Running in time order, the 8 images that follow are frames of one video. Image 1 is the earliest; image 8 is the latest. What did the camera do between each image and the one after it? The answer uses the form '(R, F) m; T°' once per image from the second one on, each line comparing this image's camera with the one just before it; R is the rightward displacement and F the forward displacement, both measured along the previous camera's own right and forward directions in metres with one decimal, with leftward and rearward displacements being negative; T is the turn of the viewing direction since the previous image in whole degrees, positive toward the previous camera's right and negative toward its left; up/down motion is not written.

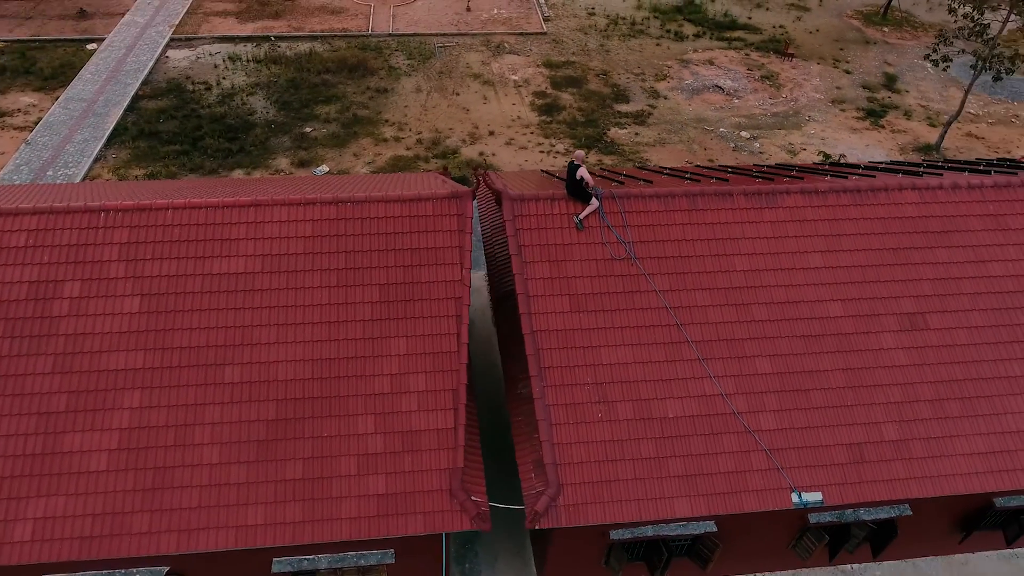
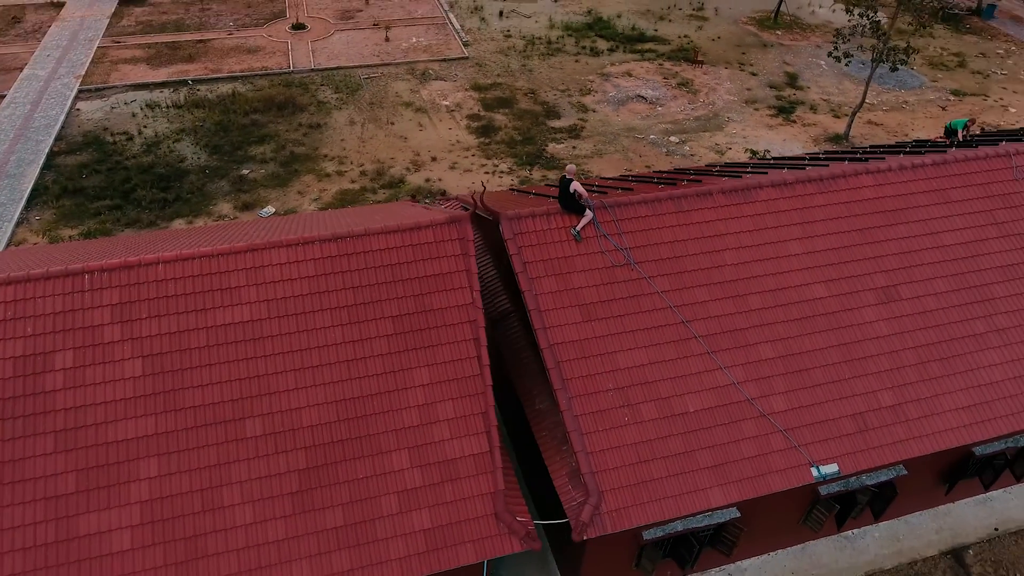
(-1.1, 0.0) m; +7°
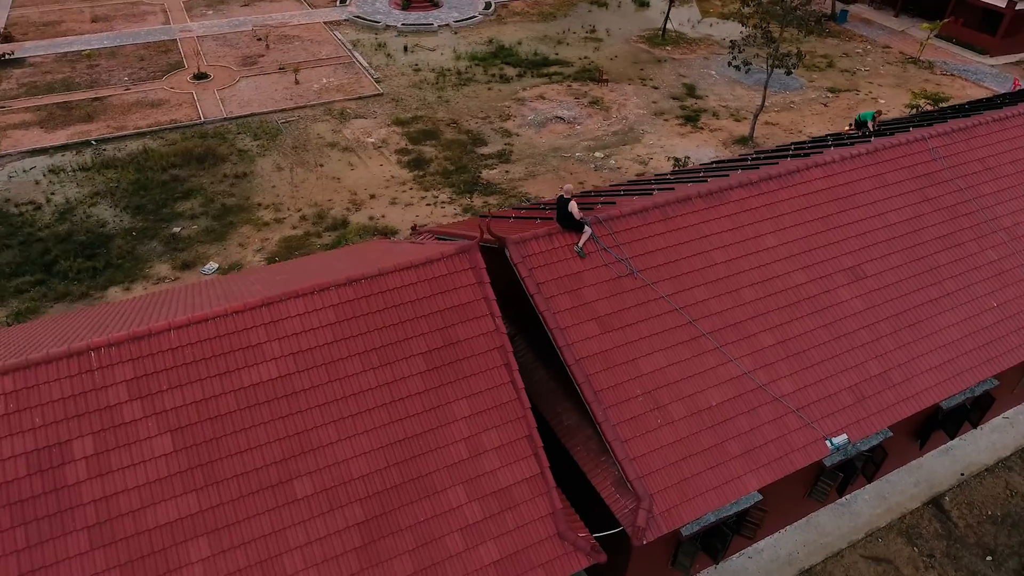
(-1.4, 0.0) m; +9°
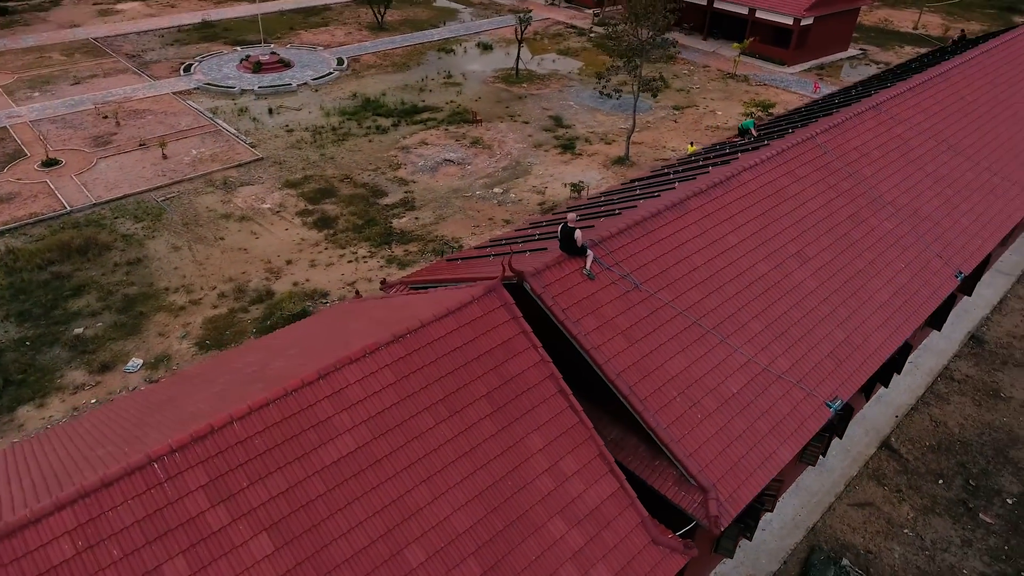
(-2.3, +0.1) m; +13°
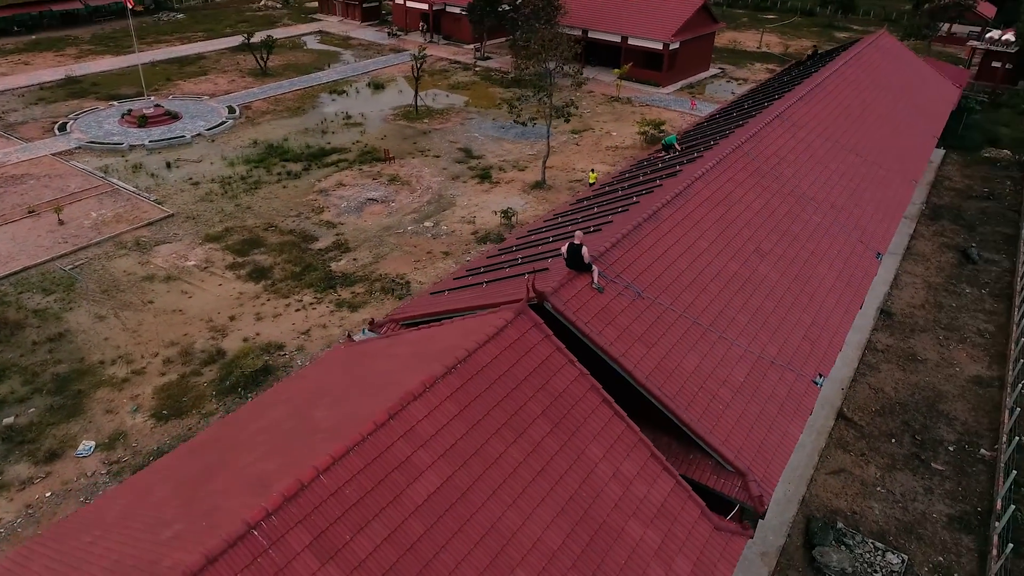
(-1.9, 0.0) m; +10°
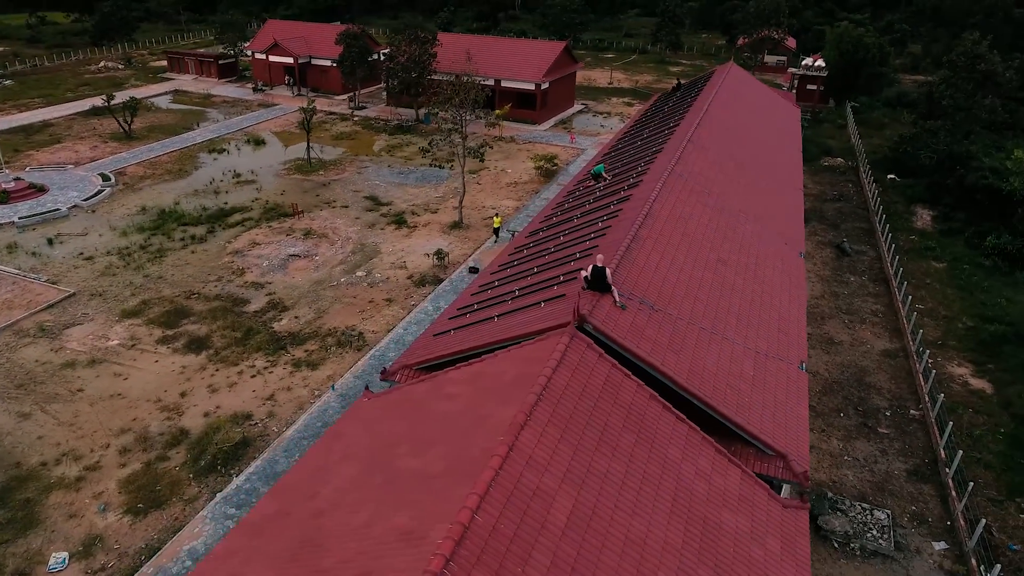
(-2.5, 0.0) m; +12°
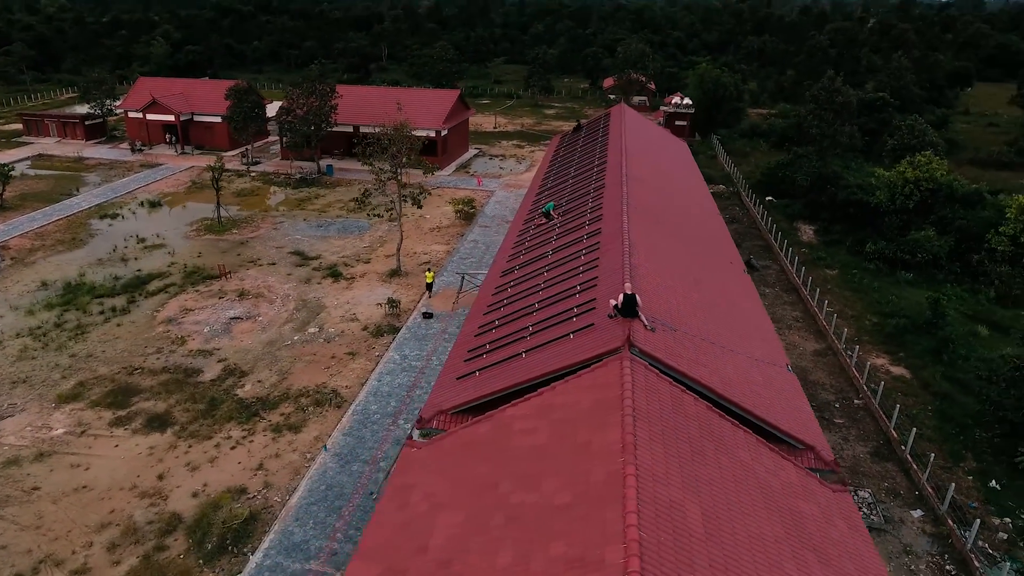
(-2.6, -0.1) m; +11°
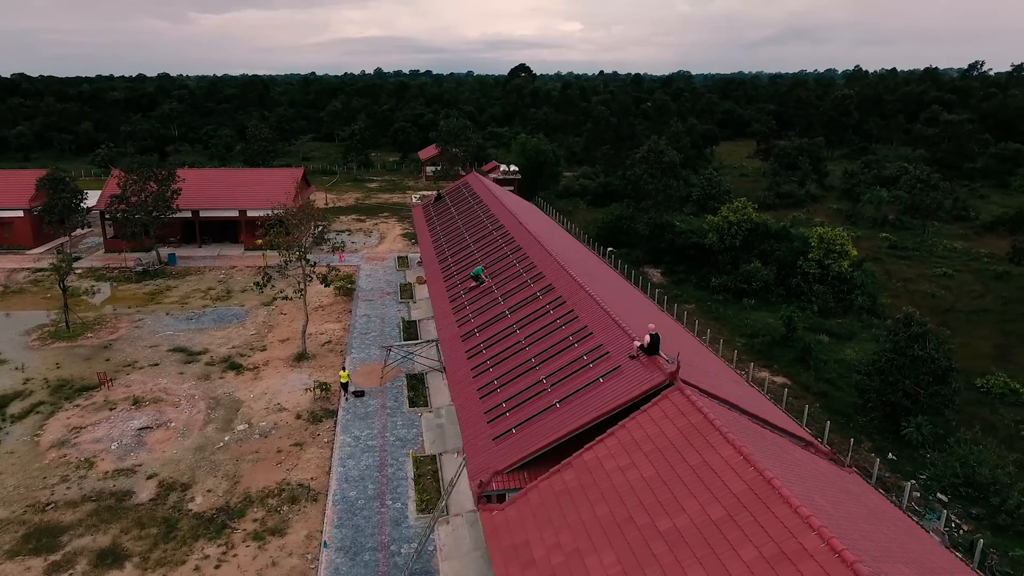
(-4.0, 0.0) m; +18°
